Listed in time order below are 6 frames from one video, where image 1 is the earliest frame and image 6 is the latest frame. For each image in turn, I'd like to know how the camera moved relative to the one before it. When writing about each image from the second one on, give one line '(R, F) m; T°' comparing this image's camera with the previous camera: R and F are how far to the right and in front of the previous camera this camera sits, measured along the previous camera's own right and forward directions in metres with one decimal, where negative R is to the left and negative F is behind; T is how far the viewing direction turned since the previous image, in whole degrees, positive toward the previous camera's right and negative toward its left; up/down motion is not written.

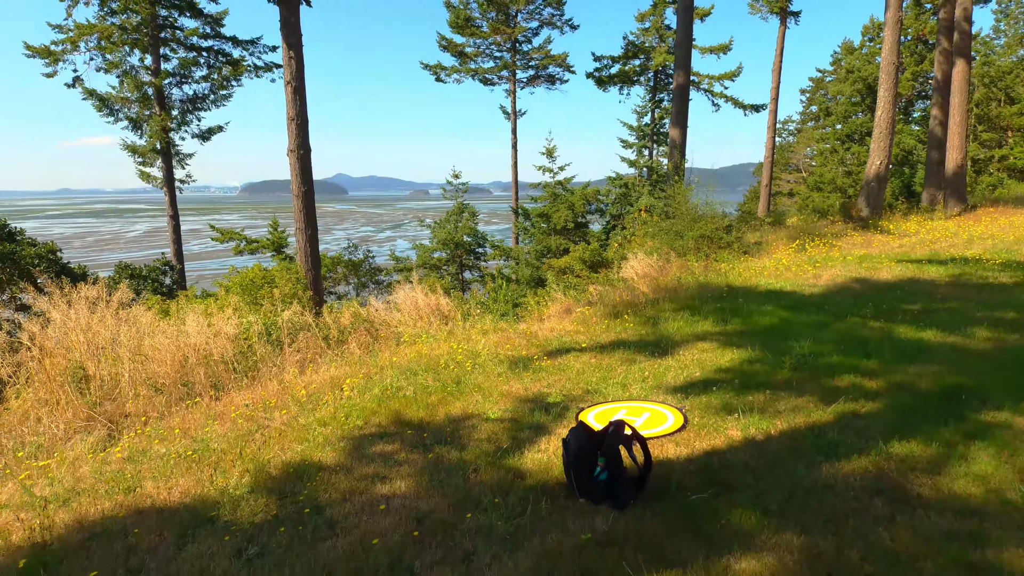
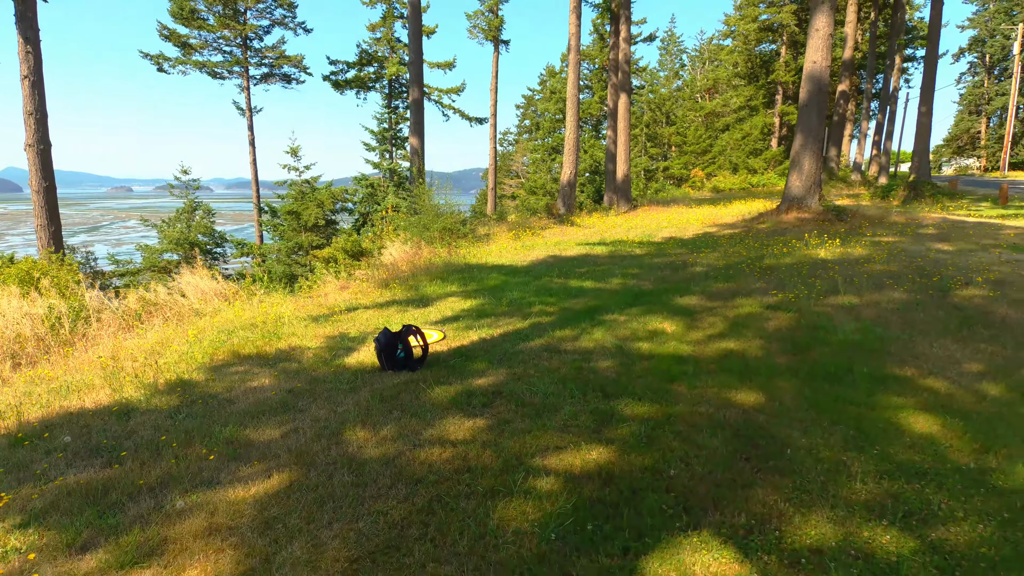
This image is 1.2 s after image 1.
(-0.8, -2.2) m; +23°
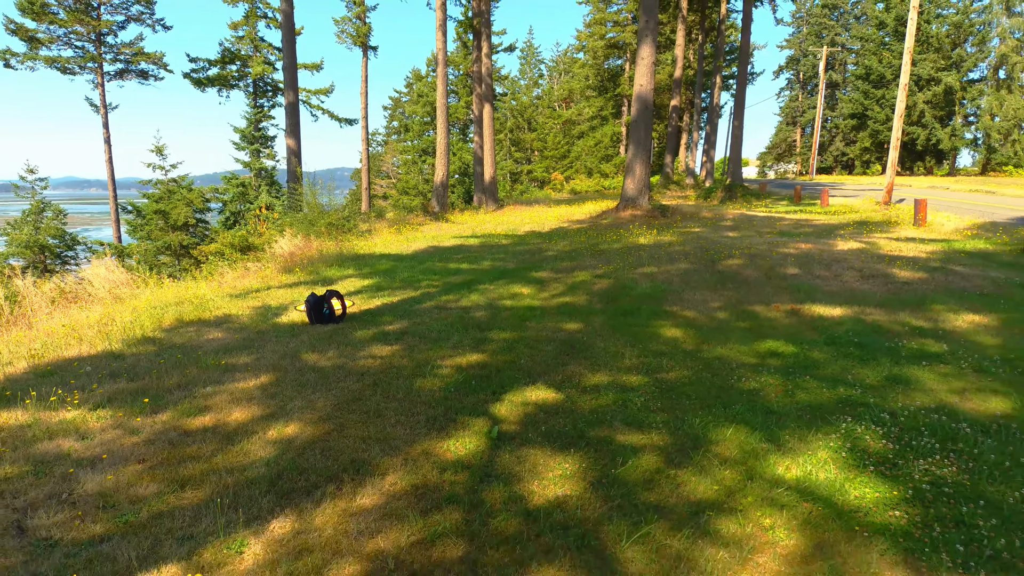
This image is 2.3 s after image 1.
(-0.3, -2.1) m; +12°
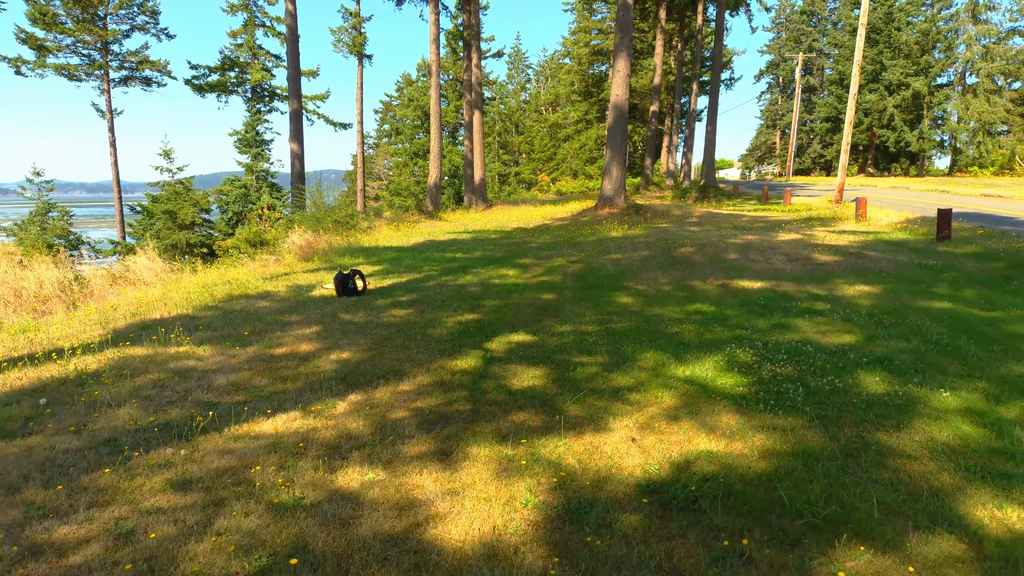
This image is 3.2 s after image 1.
(0.0, -1.9) m; +1°
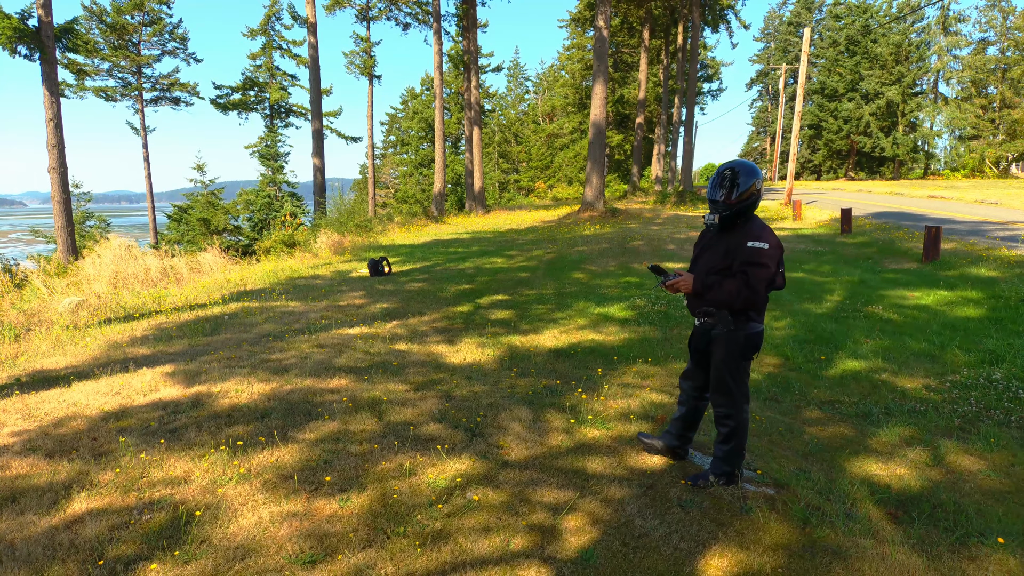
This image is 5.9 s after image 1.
(+0.4, -3.4) m; 0°
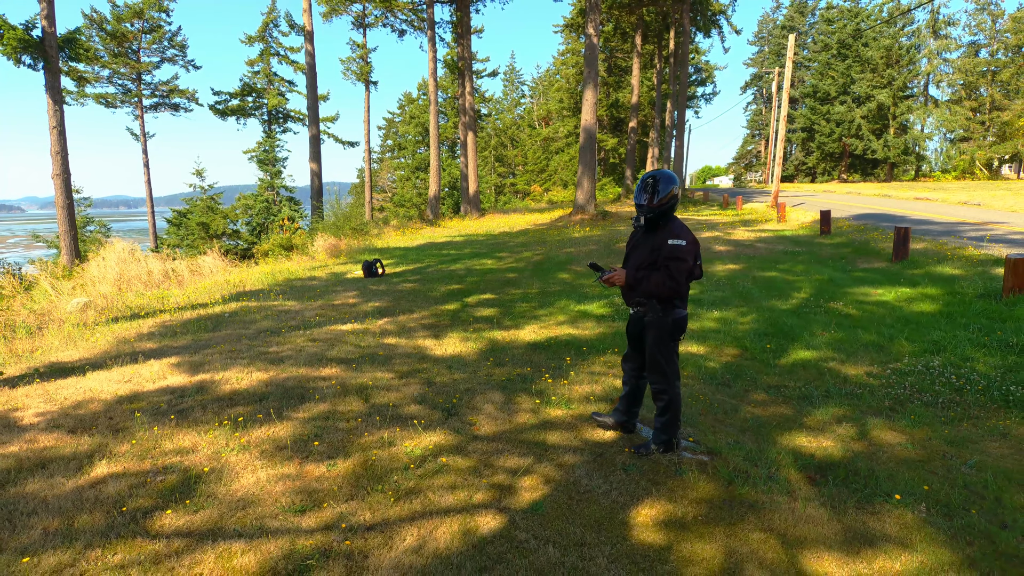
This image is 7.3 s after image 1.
(+0.2, -0.5) m; 0°
